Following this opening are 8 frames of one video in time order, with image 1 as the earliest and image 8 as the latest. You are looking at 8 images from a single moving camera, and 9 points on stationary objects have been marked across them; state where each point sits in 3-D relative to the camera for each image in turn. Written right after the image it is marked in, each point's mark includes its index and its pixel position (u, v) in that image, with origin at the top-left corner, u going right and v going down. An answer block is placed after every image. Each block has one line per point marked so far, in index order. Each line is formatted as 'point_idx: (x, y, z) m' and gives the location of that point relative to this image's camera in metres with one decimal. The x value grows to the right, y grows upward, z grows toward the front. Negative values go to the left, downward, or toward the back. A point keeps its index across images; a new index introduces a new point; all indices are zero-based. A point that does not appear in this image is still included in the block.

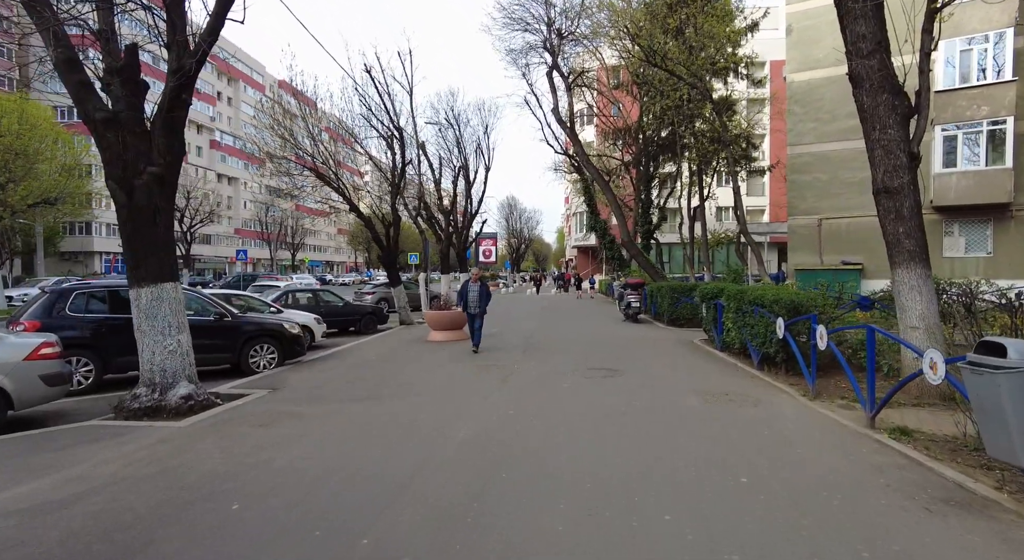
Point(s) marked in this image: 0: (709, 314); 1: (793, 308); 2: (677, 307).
0: (+4.3, -0.8, +12.1) m
1: (+4.2, -0.4, +8.2) m
2: (+4.9, -0.8, +16.3) m
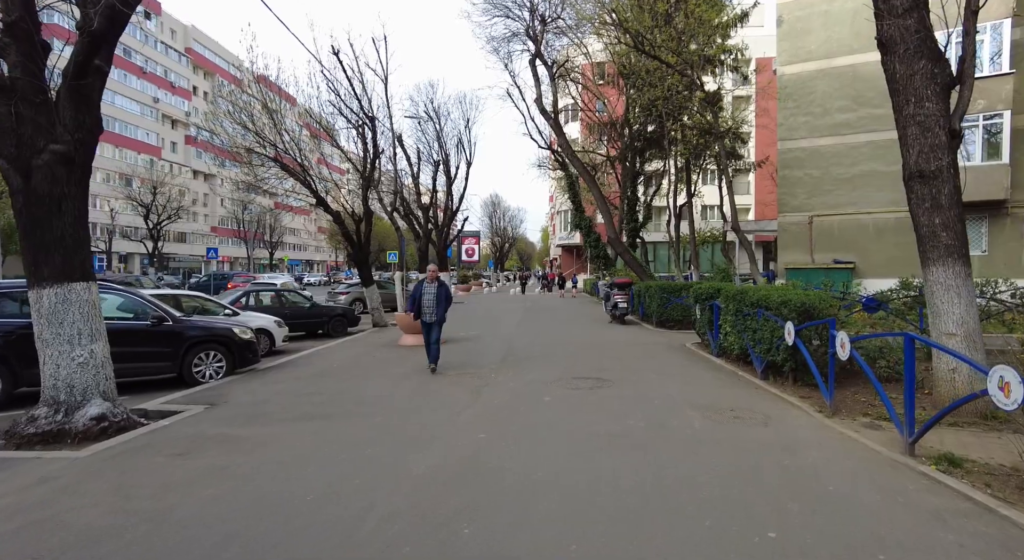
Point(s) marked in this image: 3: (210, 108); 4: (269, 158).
0: (+3.9, -0.7, +11.2) m
1: (+3.9, -0.4, +7.3) m
2: (+4.3, -0.8, +15.4) m
3: (-9.4, +5.4, +16.9) m
4: (-7.3, +3.7, +16.4) m
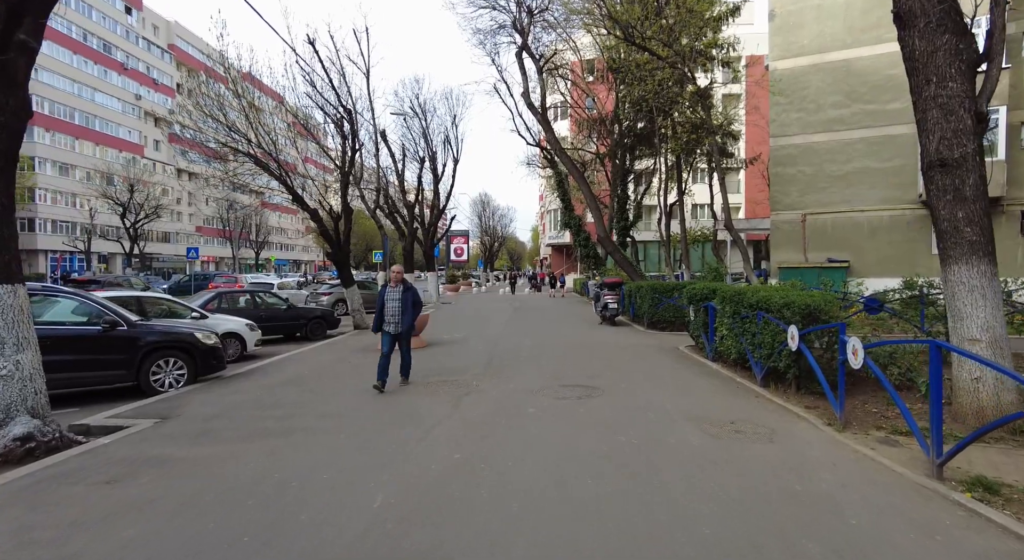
0: (+3.6, -0.7, +10.6) m
1: (+3.6, -0.4, +6.8) m
2: (+4.0, -0.8, +14.9) m
3: (-9.9, +5.3, +16.1) m
4: (-7.7, +3.6, +15.7) m
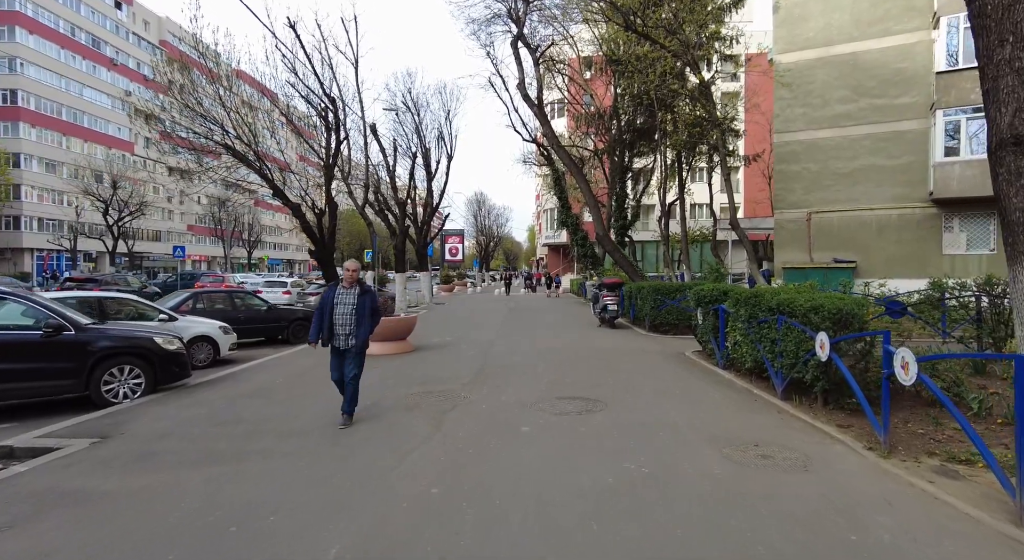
0: (+3.5, -0.8, +9.8) m
1: (+3.5, -0.4, +6.0) m
2: (+3.8, -0.8, +14.1) m
3: (-10.0, +5.4, +15.2) m
4: (-7.9, +3.6, +14.8) m
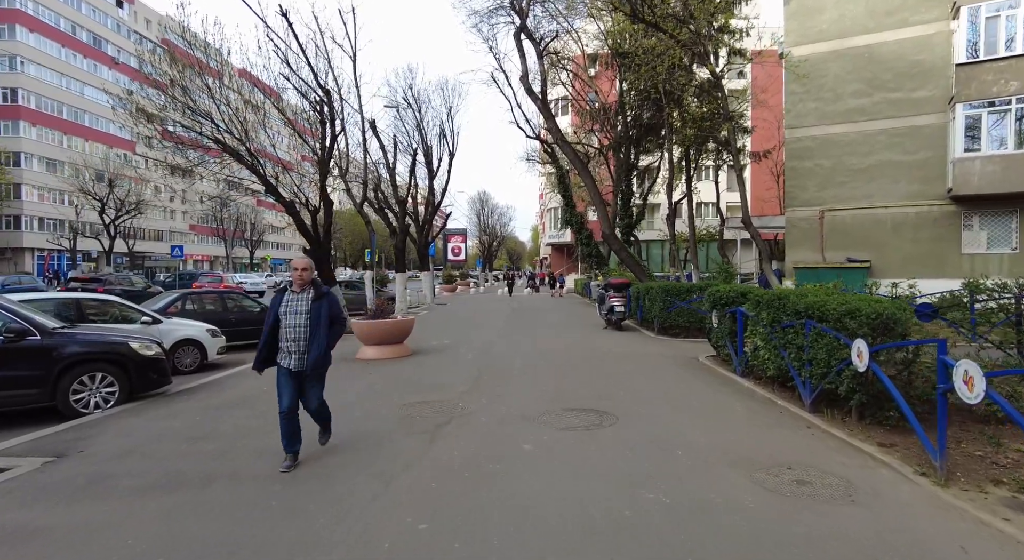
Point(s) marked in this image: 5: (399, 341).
0: (+3.5, -0.8, +9.2) m
1: (+3.5, -0.4, +5.3) m
2: (+3.9, -0.8, +13.5) m
3: (-9.9, +5.4, +14.7) m
4: (-7.8, +3.6, +14.3) m
5: (-2.4, -1.3, +11.5) m
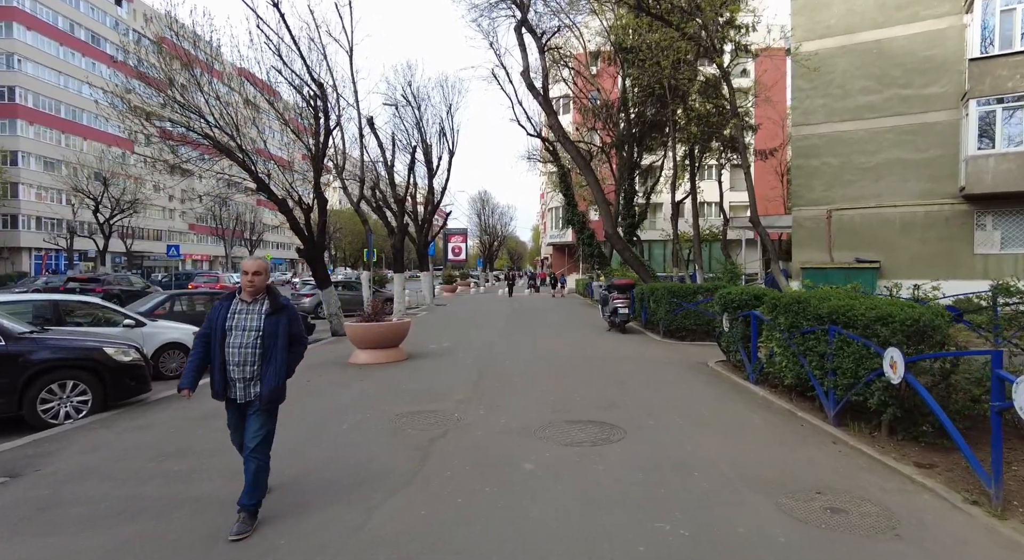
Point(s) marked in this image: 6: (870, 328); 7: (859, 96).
0: (+3.5, -0.8, +8.7) m
1: (+3.5, -0.5, +4.9) m
2: (+3.9, -0.9, +13.0) m
3: (-9.9, +5.3, +14.2) m
4: (-7.8, +3.6, +13.8) m
5: (-2.4, -1.3, +11.0) m
6: (+3.4, -0.4, +5.2) m
7: (+12.4, +6.6, +19.6) m
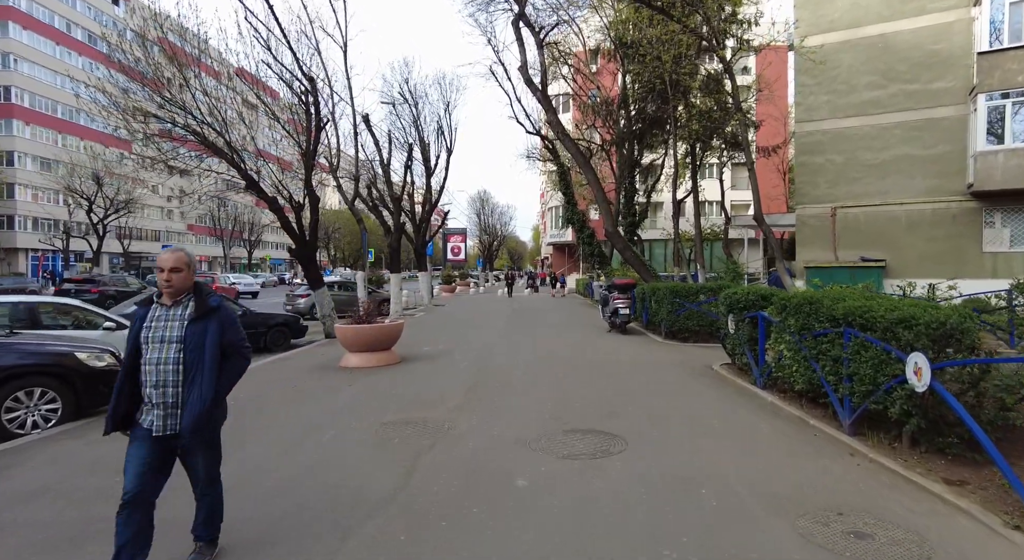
0: (+3.4, -0.8, +8.3) m
1: (+3.5, -0.4, +4.5) m
2: (+3.8, -0.8, +12.6) m
3: (-10.0, +5.3, +13.8) m
4: (-7.9, +3.6, +13.4) m
5: (-2.4, -1.3, +10.6) m
6: (+3.3, -0.4, +4.8) m
7: (+12.4, +6.6, +19.2) m
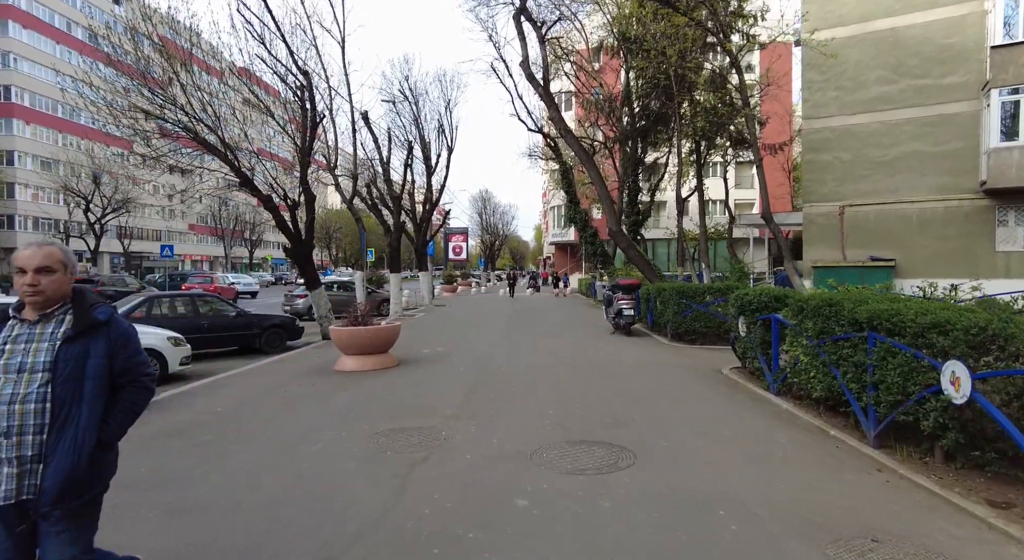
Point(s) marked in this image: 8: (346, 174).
0: (+3.5, -0.8, +7.9) m
1: (+3.5, -0.5, +4.1) m
2: (+3.9, -0.8, +12.2) m
3: (-10.0, +5.3, +13.5) m
4: (-7.8, +3.6, +13.1) m
5: (-2.4, -1.3, +10.3) m
6: (+3.3, -0.5, +4.4) m
7: (+12.4, +6.6, +18.8) m
8: (-6.0, +3.8, +19.9) m
